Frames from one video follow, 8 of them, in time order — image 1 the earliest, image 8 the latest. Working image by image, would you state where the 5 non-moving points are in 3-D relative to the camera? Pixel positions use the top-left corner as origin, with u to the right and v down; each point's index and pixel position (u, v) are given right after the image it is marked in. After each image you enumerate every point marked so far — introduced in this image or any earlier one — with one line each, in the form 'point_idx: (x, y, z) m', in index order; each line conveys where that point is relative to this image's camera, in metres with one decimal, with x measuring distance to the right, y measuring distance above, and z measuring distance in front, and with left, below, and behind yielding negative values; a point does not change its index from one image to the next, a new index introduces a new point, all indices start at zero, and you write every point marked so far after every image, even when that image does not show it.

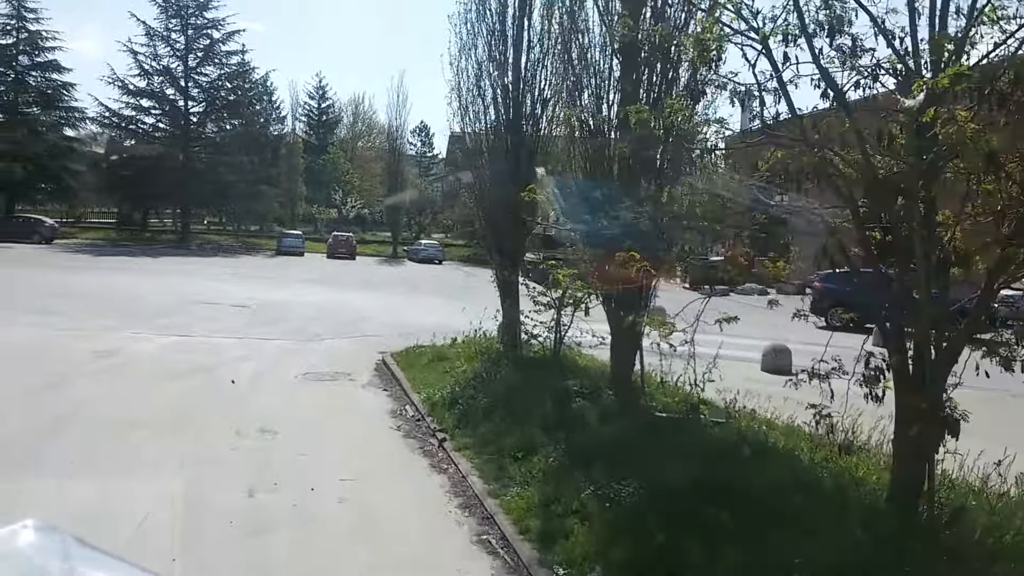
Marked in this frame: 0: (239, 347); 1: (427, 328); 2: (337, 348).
0: (-4.3, -0.9, +14.2) m
1: (-1.6, -0.8, +17.5) m
2: (-2.9, -1.0, +14.6) m
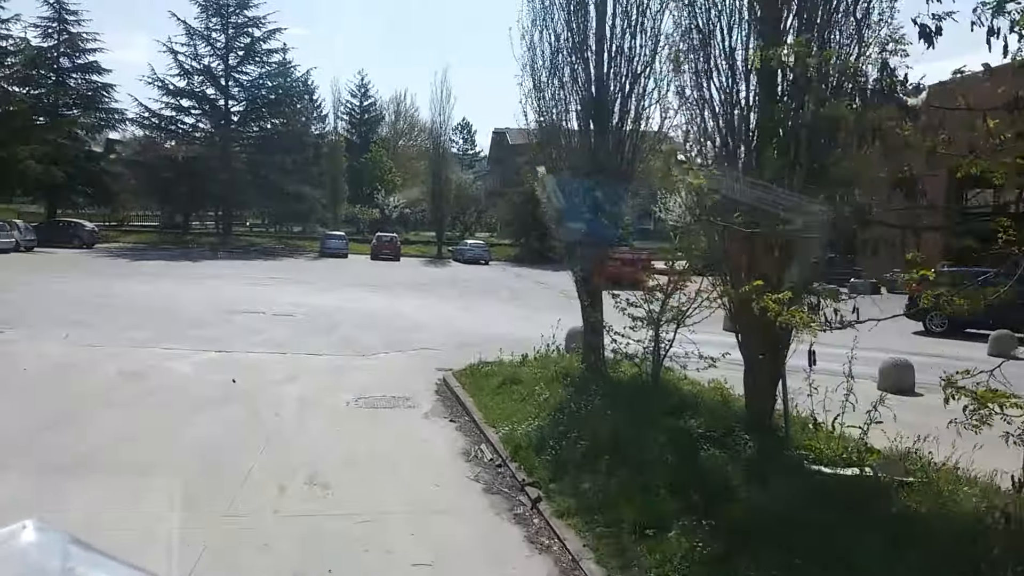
0: (-3.2, -1.1, +12.6) m
1: (-0.4, -1.0, +15.8) m
2: (-1.8, -1.1, +13.0) m
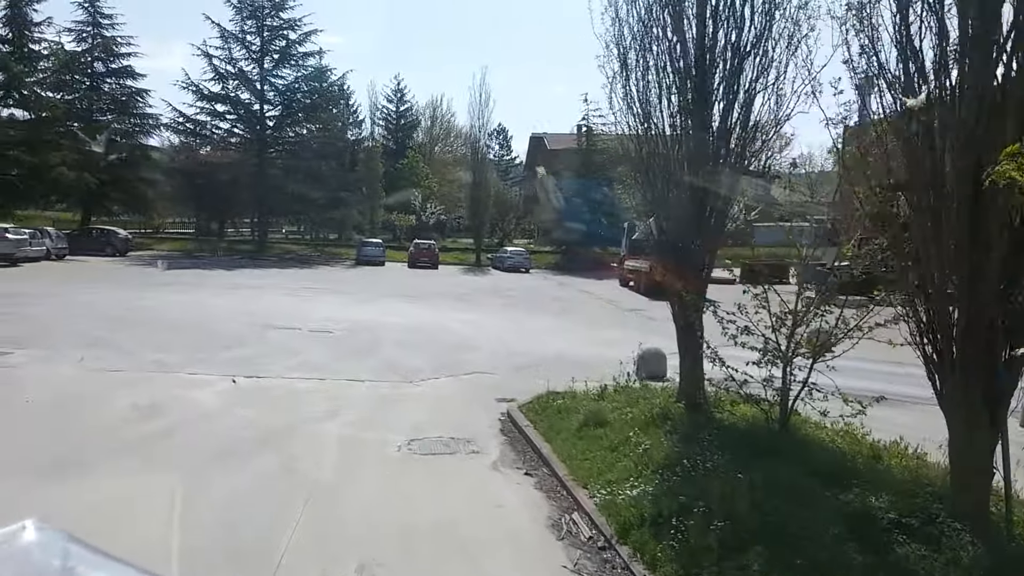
0: (-2.4, -1.3, +11.0) m
1: (+0.5, -1.2, +14.1) m
2: (-0.9, -1.3, +11.4) m
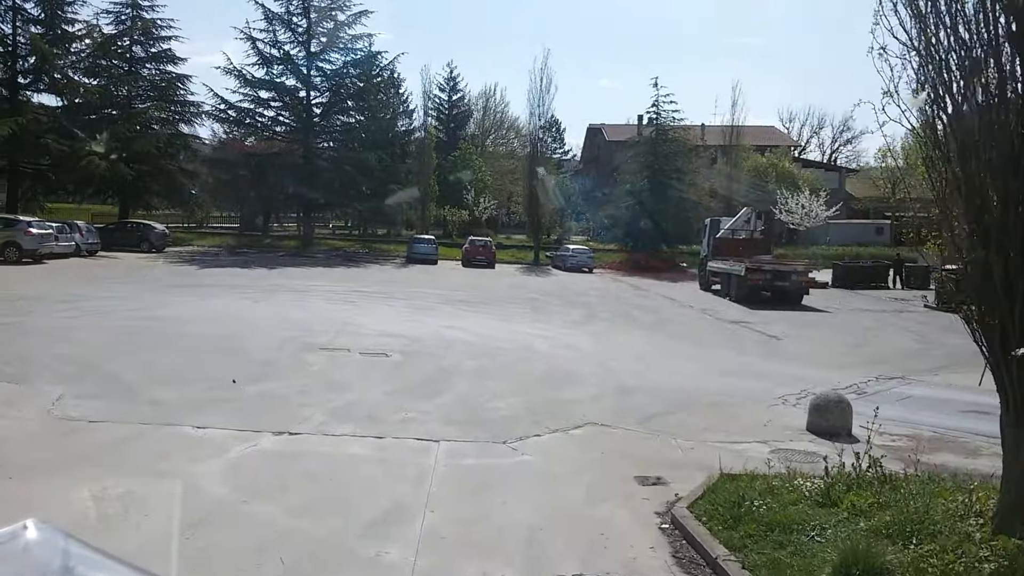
0: (-1.1, -1.5, +7.6) m
1: (+1.9, -1.4, +10.5) m
2: (+0.3, -1.5, +7.8) m
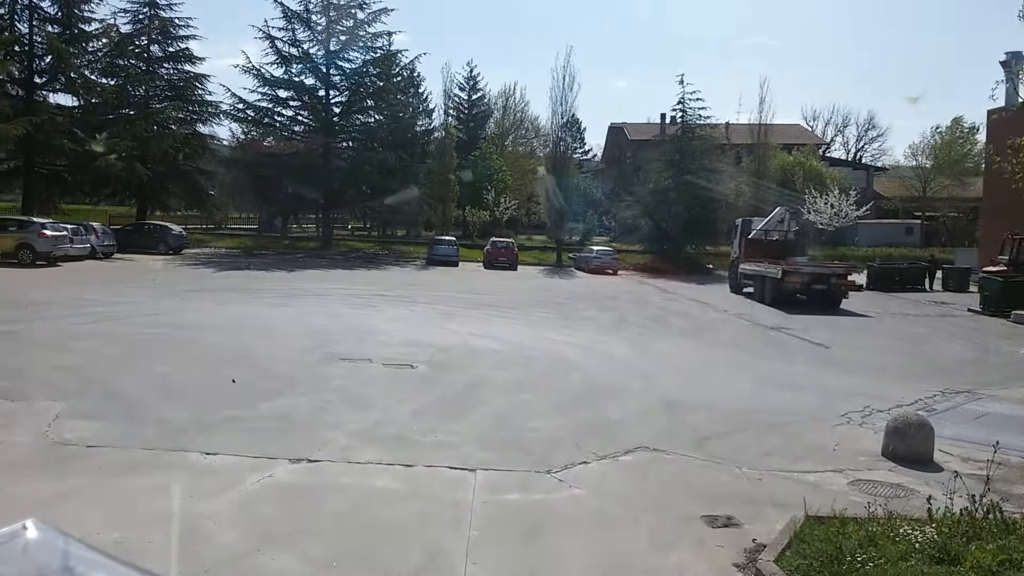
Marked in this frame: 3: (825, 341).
0: (-0.8, -1.6, +6.6) m
1: (+2.3, -1.5, +9.5) m
2: (+0.7, -1.6, +6.9) m
3: (+6.3, -1.1, +18.1) m
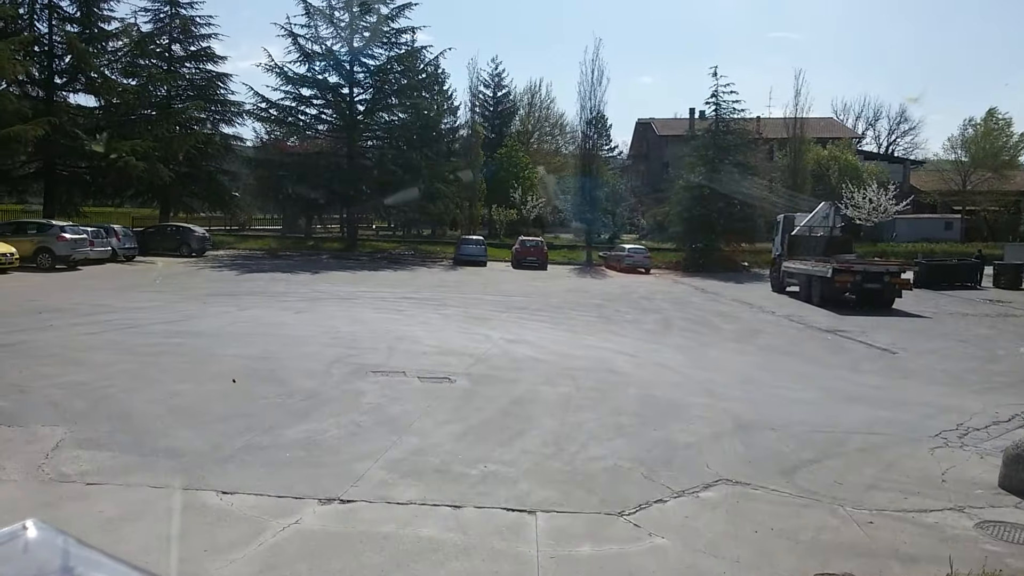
0: (-0.3, -1.7, +5.6) m
1: (+2.9, -1.6, +8.3) m
2: (+1.2, -1.7, +5.7) m
3: (+7.0, -1.1, +16.8) m
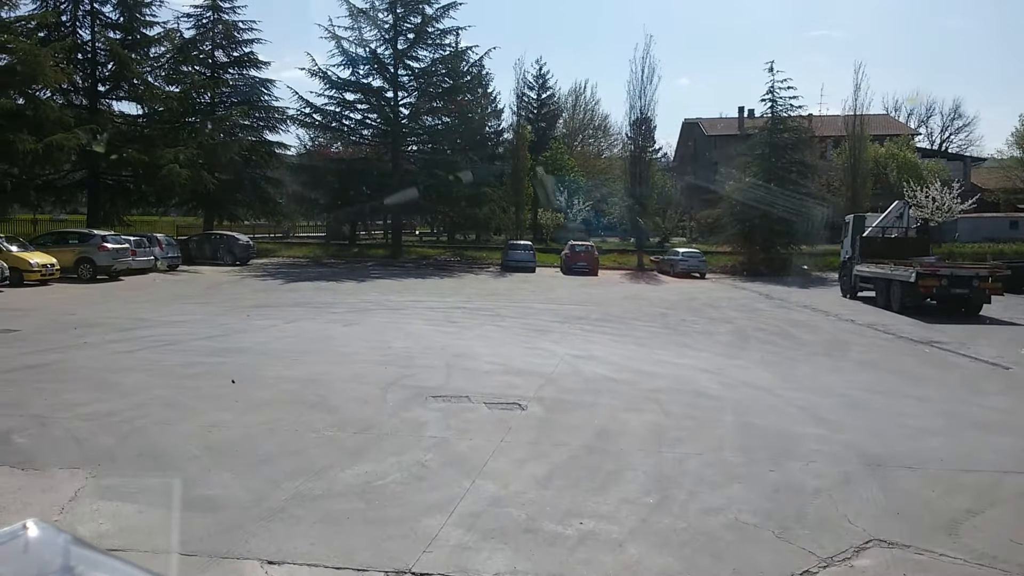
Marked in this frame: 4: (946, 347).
0: (+0.3, -1.8, +4.2) m
1: (+3.6, -1.7, +6.9) m
2: (+1.8, -1.8, +4.4) m
3: (+8.1, -1.2, +15.1) m
4: (+8.1, -1.1, +16.8) m
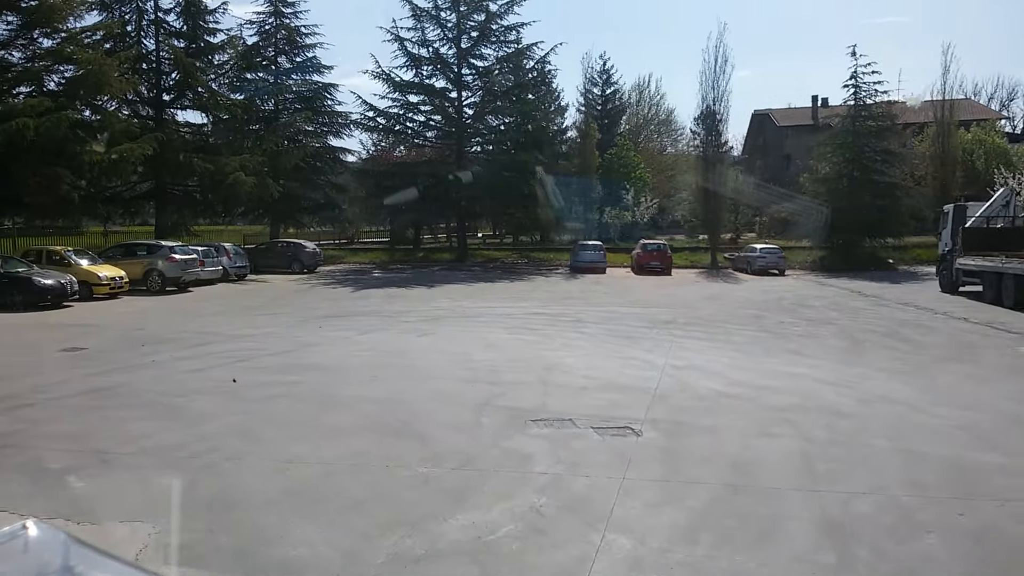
0: (+1.0, -1.9, +3.0) m
1: (+4.5, -1.7, +5.4) m
2: (+2.5, -1.9, +3.0) m
3: (+9.5, -1.1, +13.3) m
4: (+9.6, -1.0, +15.0) m
